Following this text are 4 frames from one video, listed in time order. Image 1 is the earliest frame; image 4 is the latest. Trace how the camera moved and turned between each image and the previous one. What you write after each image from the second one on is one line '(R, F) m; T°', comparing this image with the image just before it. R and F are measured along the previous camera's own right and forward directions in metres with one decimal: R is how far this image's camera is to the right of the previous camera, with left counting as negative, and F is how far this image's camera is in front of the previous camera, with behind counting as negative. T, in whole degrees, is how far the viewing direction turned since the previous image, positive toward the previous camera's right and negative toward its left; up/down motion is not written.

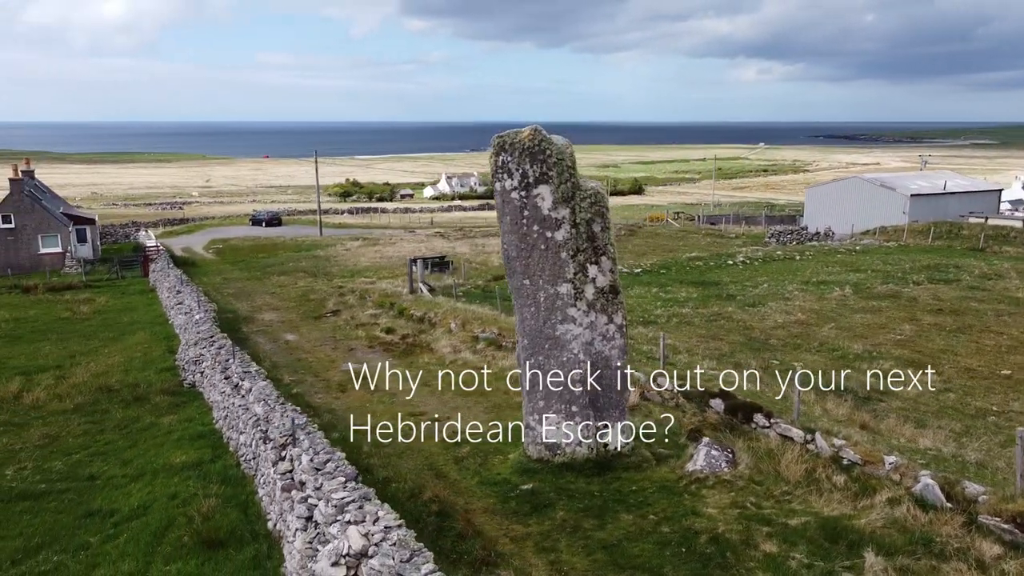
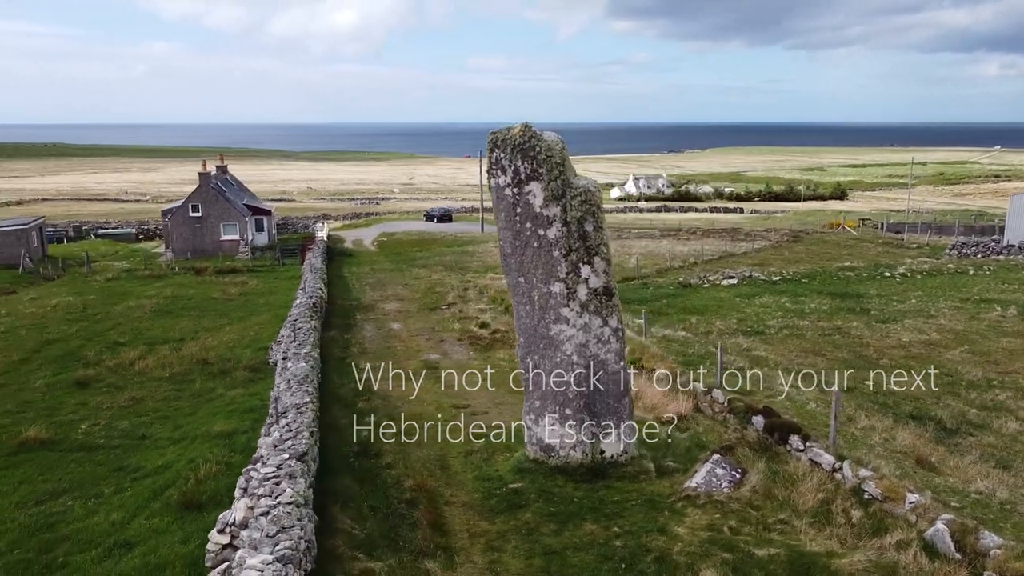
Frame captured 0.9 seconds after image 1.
(+2.6, +0.4) m; -14°
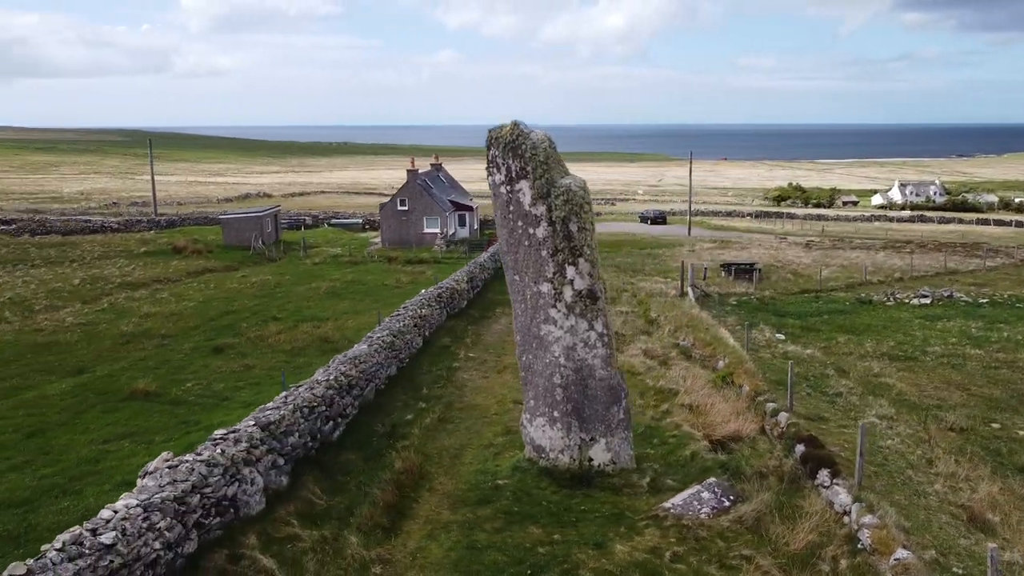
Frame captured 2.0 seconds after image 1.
(+3.3, +0.5) m; -18°
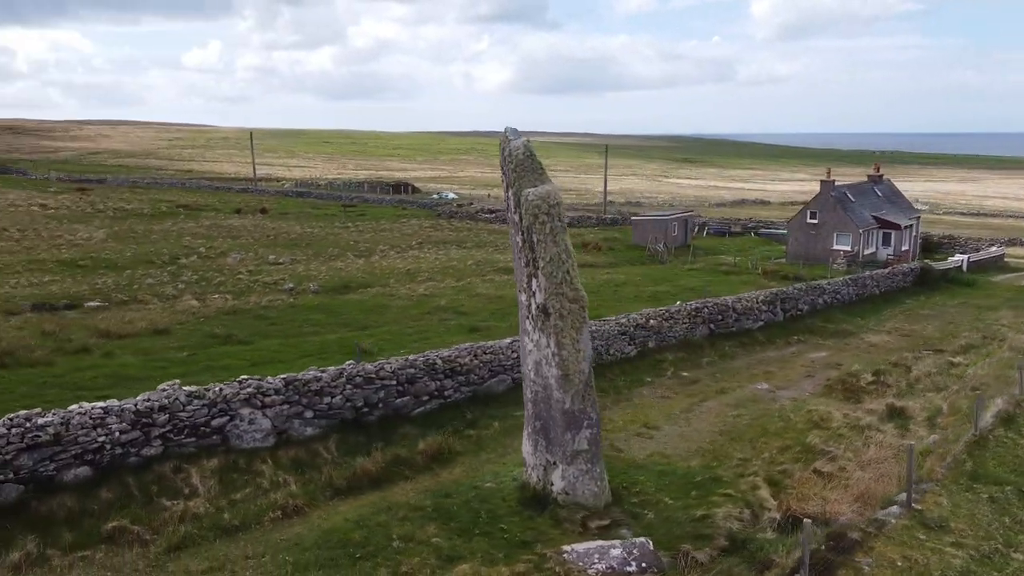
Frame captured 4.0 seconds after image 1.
(+6.2, +2.1) m; -36°
